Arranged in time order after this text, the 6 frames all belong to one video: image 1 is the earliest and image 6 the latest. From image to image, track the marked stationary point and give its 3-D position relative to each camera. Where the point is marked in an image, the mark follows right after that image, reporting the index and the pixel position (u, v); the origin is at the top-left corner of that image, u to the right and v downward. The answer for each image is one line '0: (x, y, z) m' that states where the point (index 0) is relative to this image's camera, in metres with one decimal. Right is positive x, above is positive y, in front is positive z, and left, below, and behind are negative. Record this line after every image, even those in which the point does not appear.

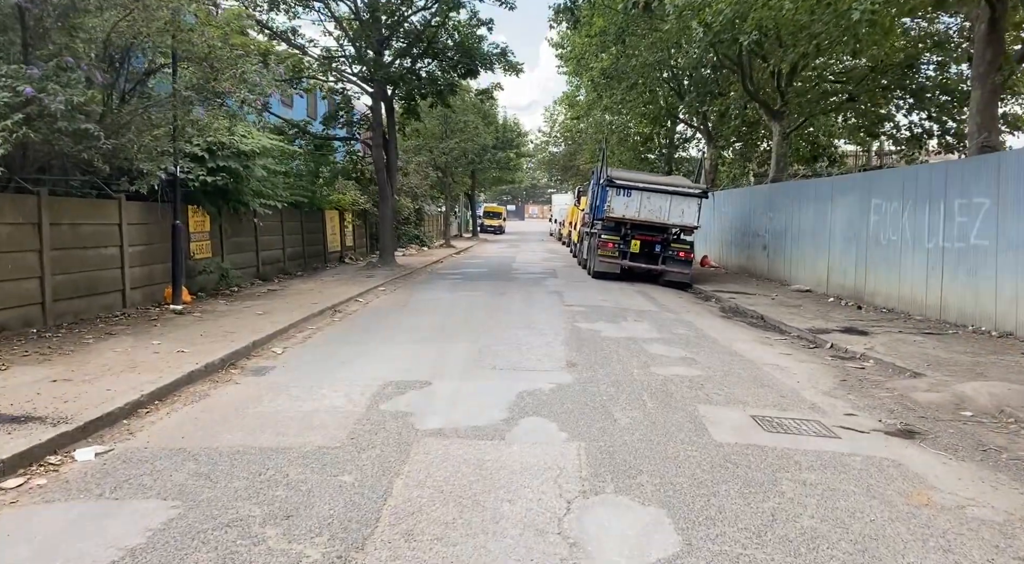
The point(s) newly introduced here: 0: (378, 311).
0: (-2.3, -0.5, +12.5) m
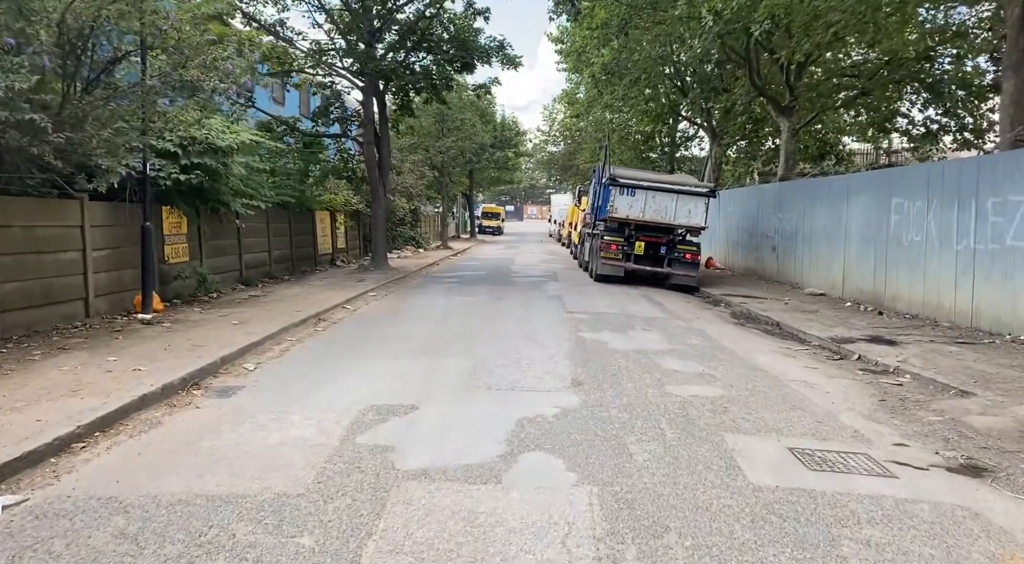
0: (-2.3, -0.6, +11.6) m
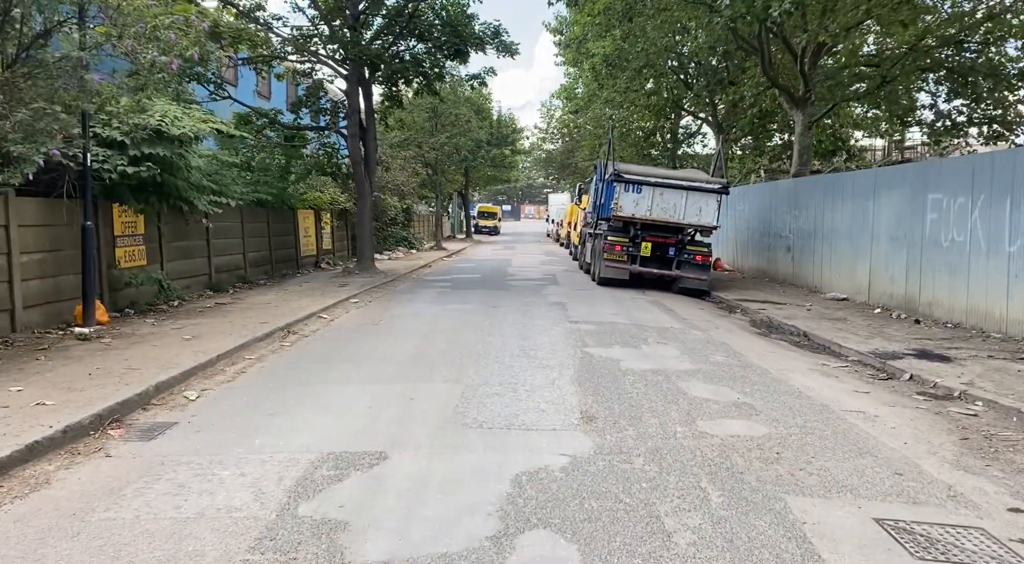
0: (-2.4, -0.7, +10.2) m
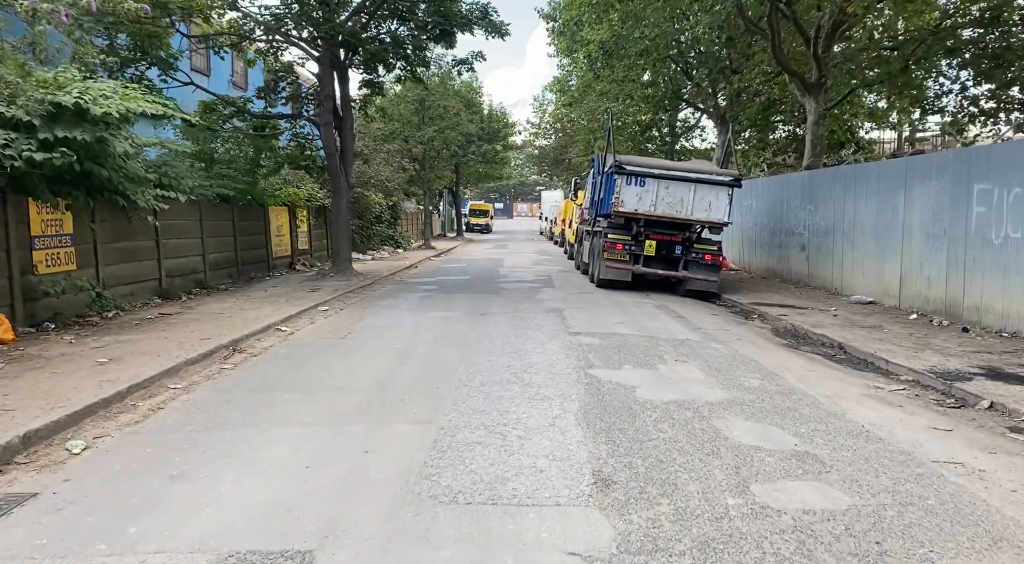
0: (-2.5, -0.8, +8.6) m
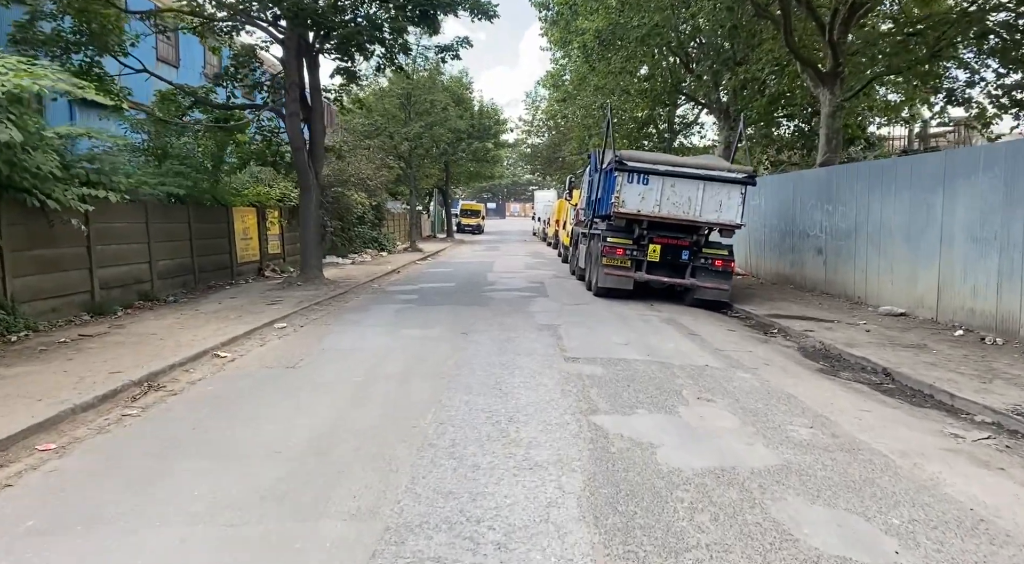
0: (-2.7, -1.0, +7.0) m
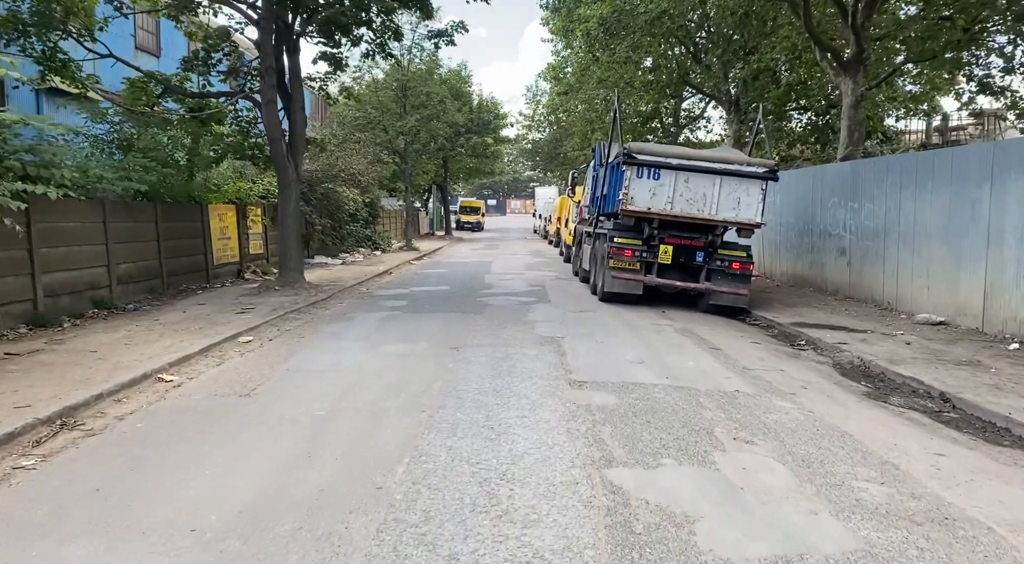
0: (-2.7, -1.1, +5.8) m
